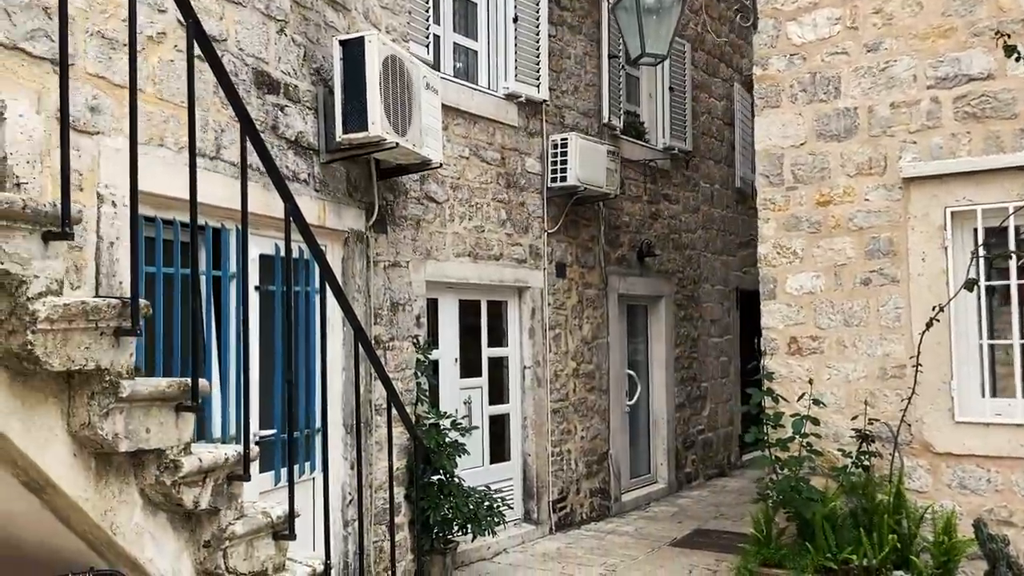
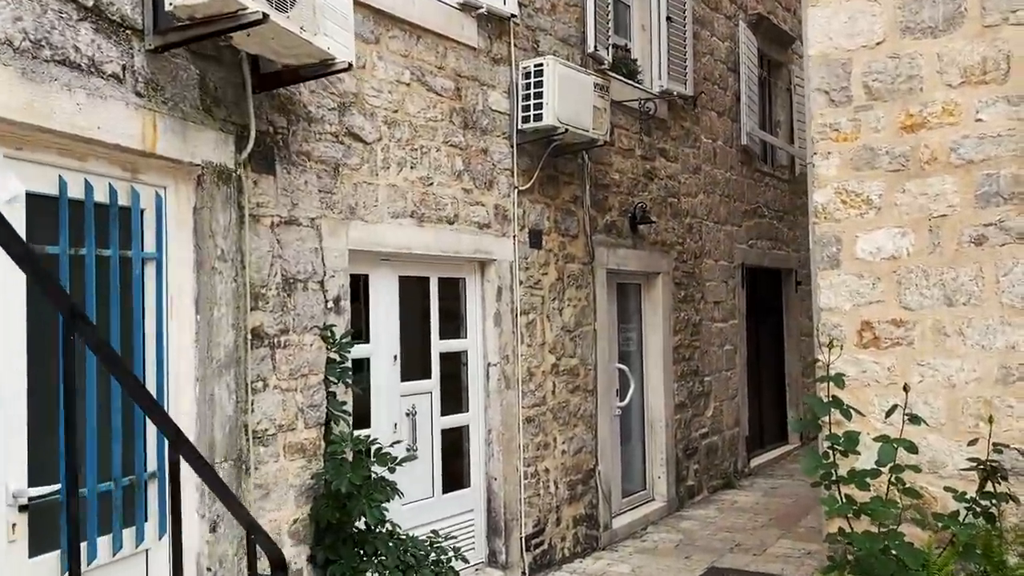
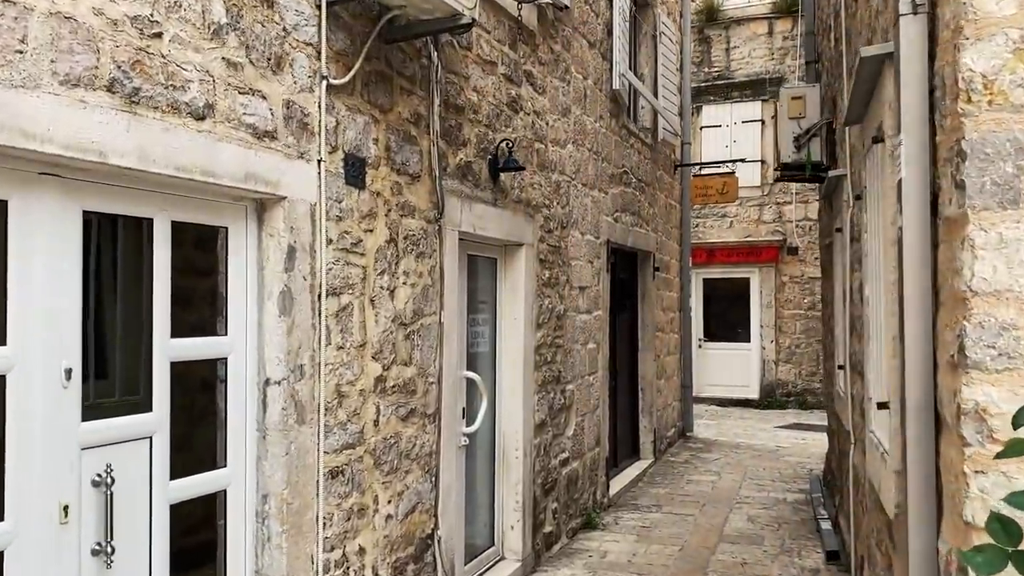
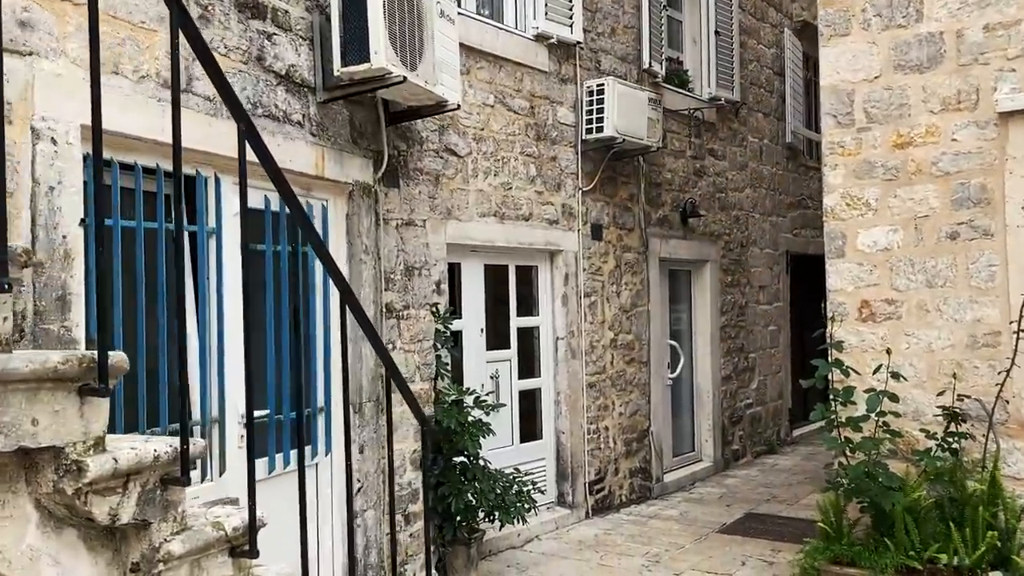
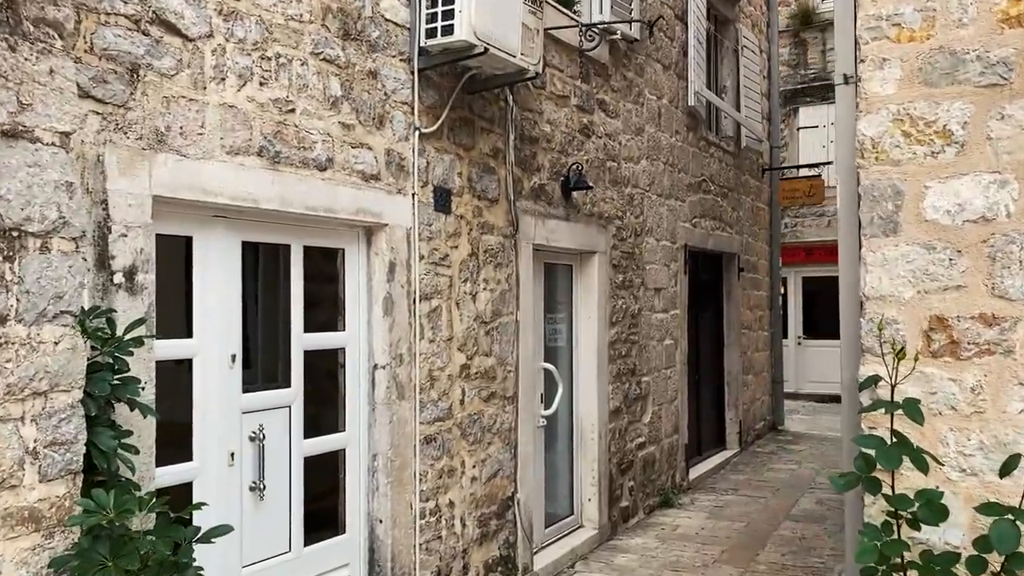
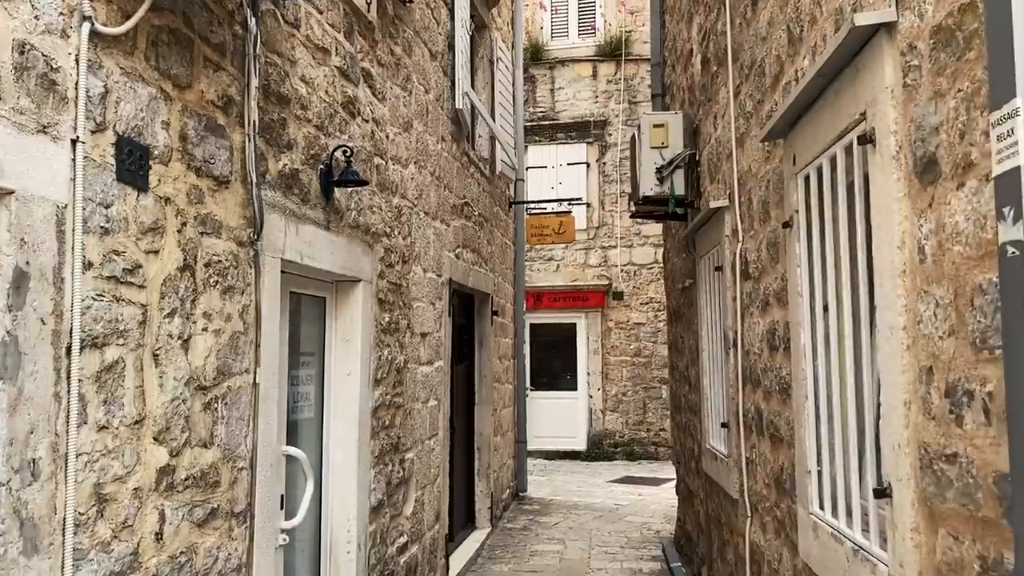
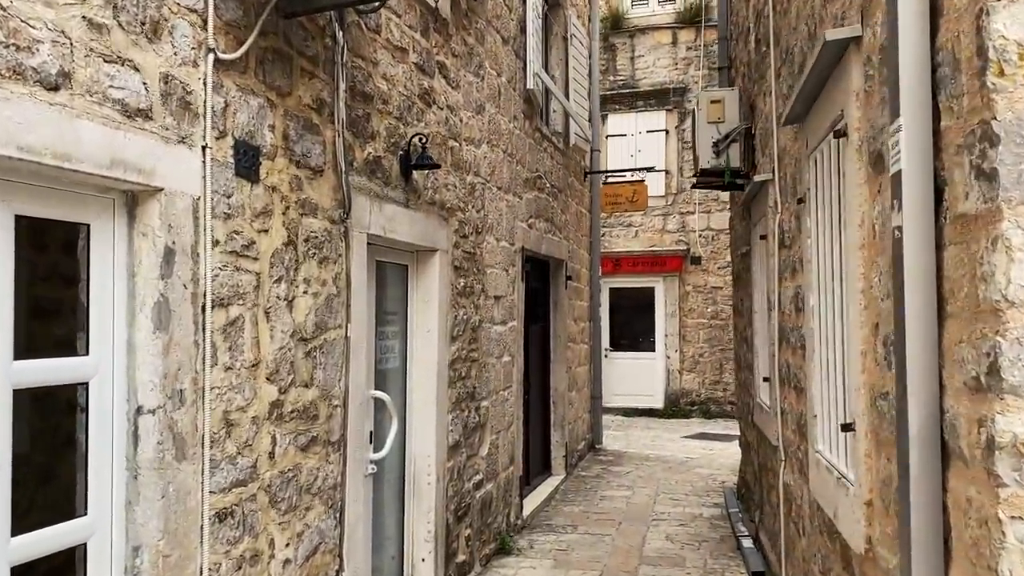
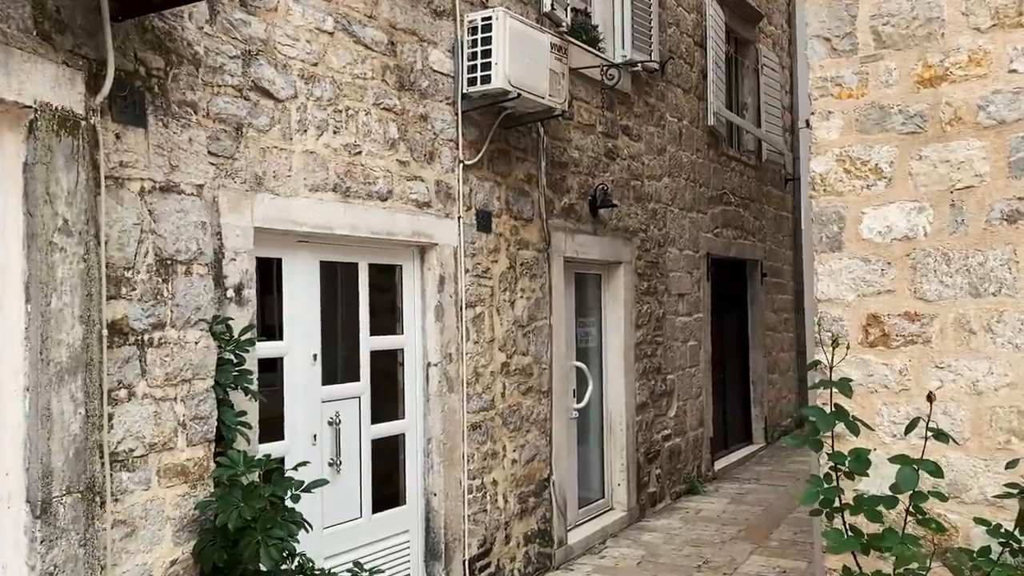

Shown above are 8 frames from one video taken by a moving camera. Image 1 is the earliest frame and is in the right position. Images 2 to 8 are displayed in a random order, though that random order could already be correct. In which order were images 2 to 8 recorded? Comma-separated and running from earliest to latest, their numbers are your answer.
4, 2, 8, 5, 3, 7, 6
